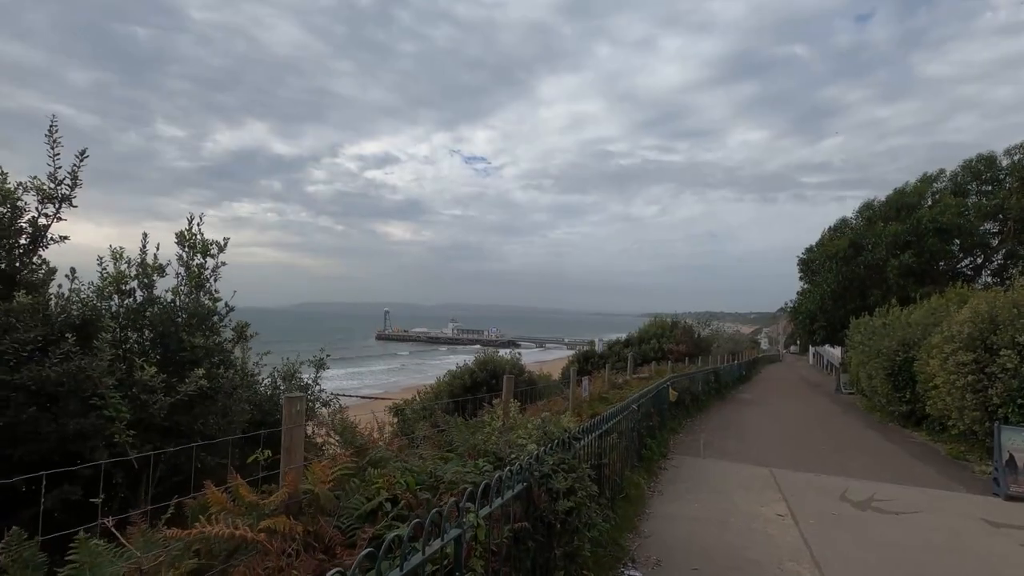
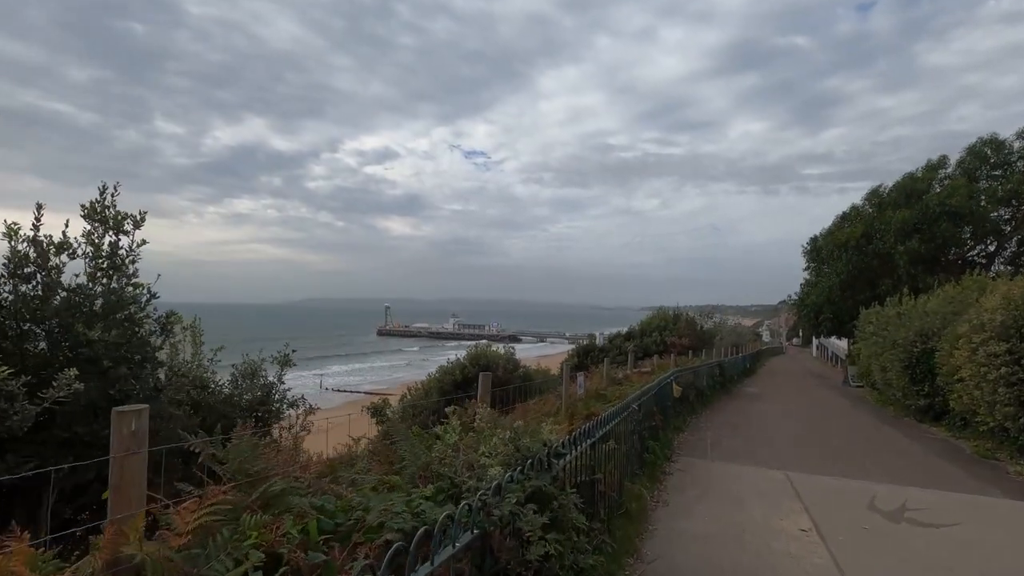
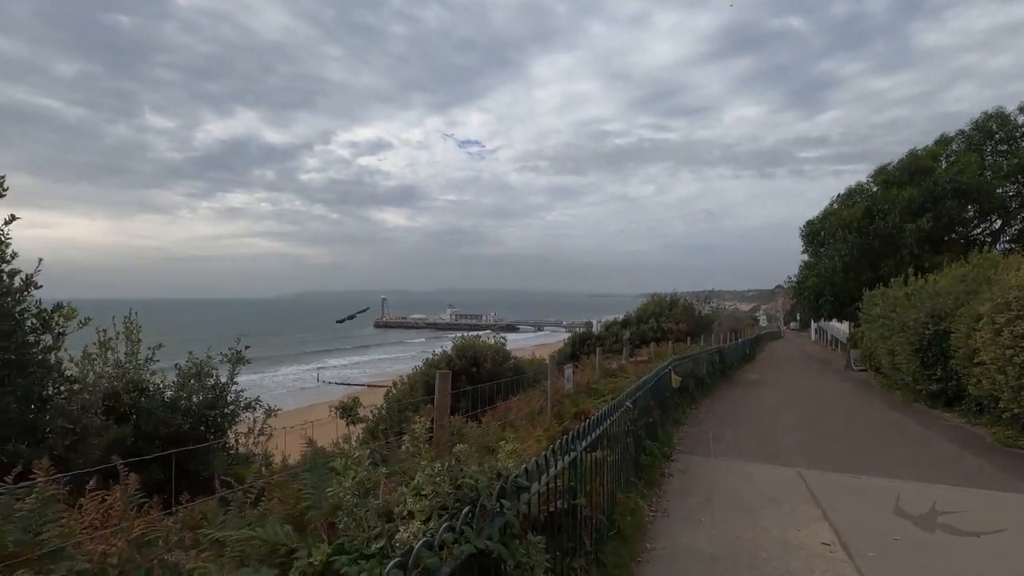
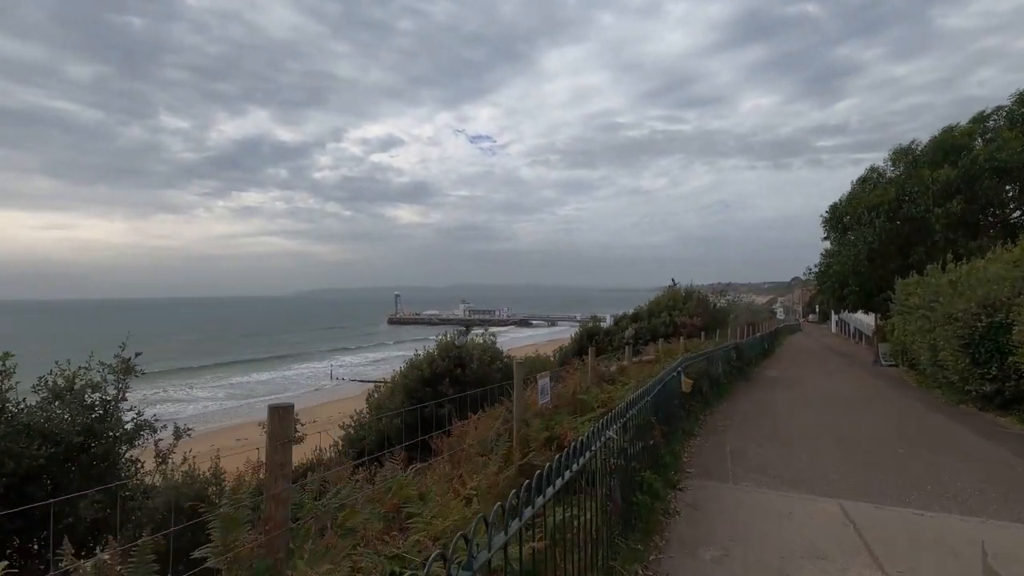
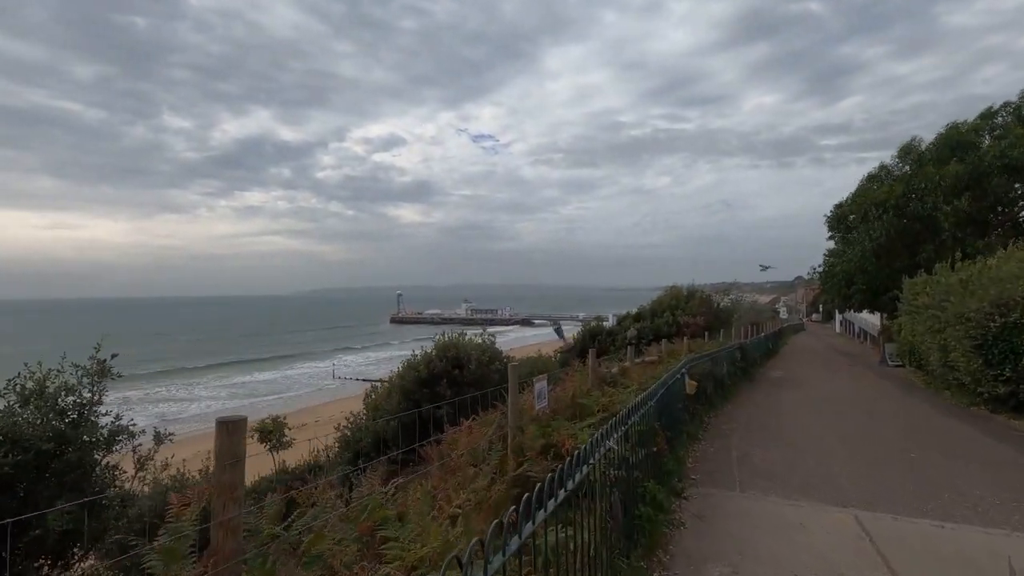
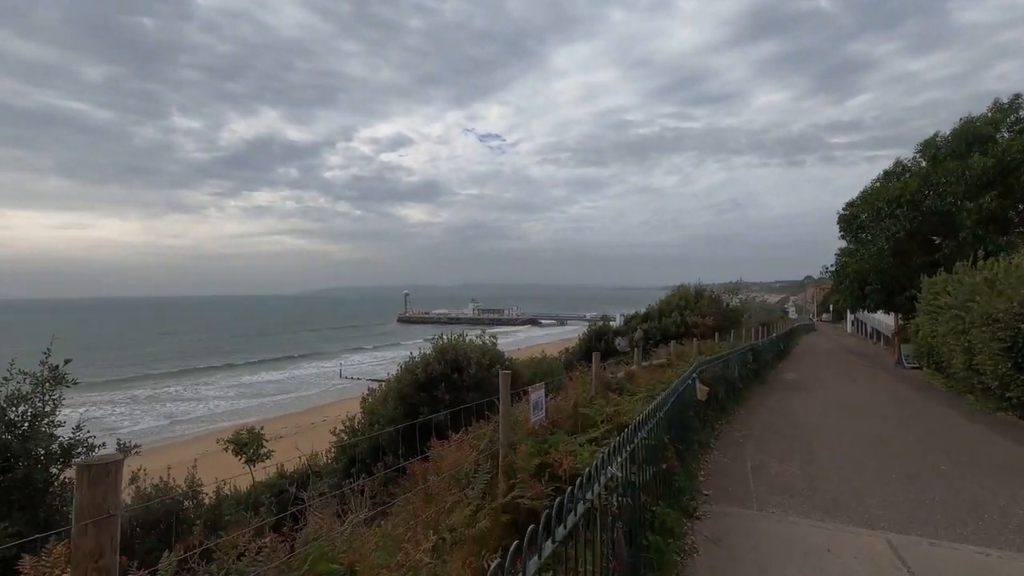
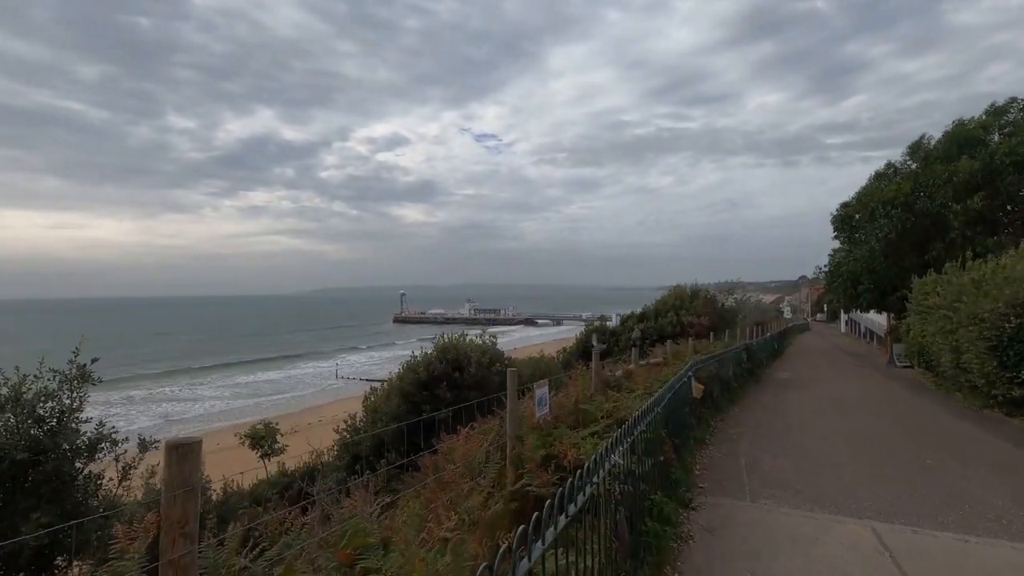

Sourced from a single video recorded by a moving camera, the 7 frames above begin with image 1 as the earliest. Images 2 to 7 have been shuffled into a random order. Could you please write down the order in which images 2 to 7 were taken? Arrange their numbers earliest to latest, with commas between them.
2, 3, 4, 5, 7, 6
